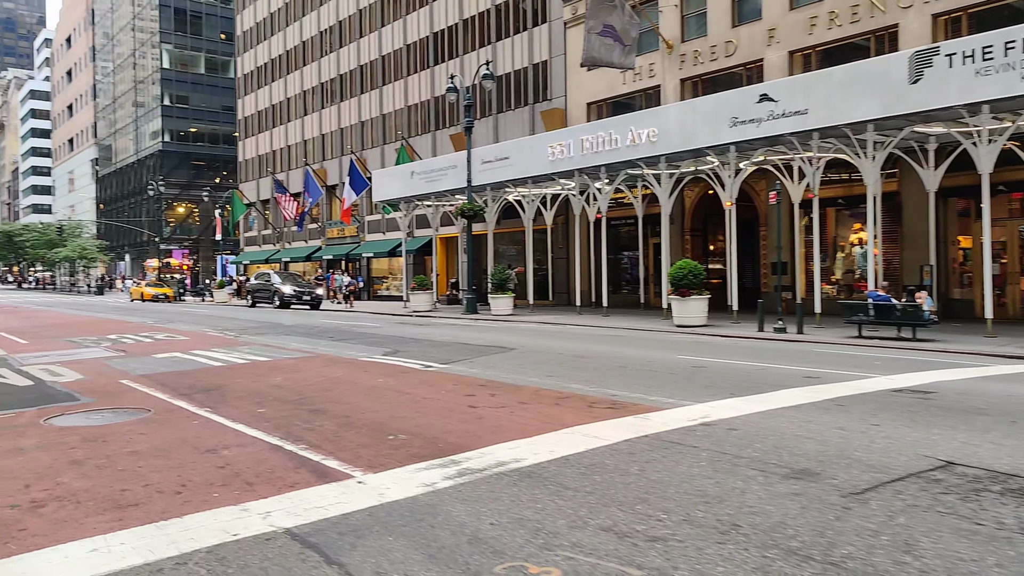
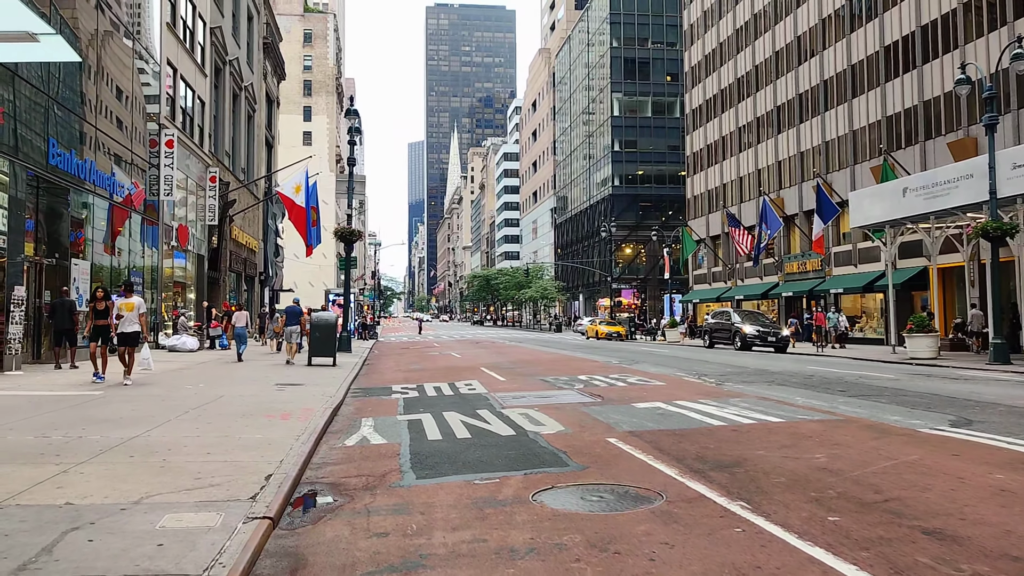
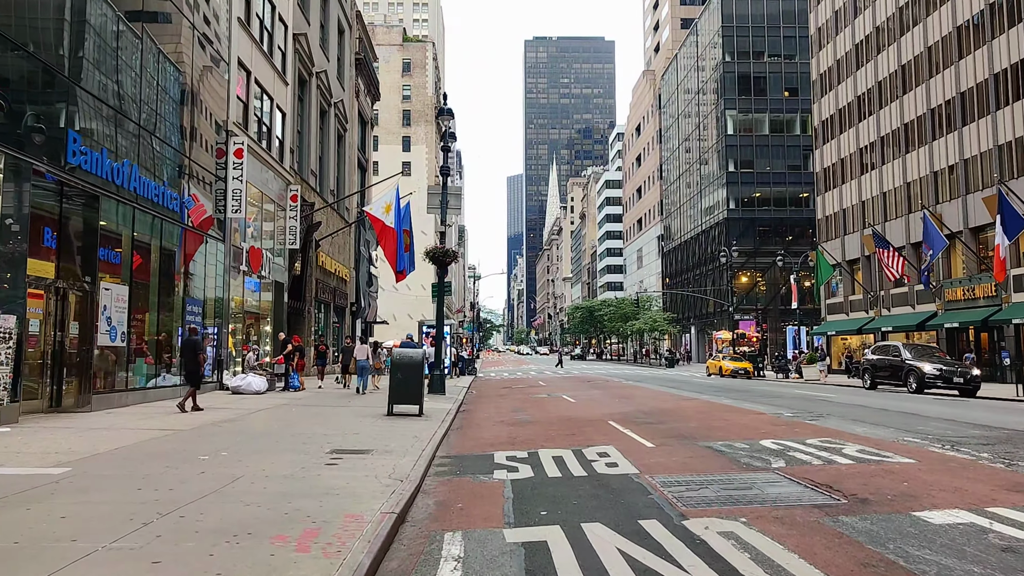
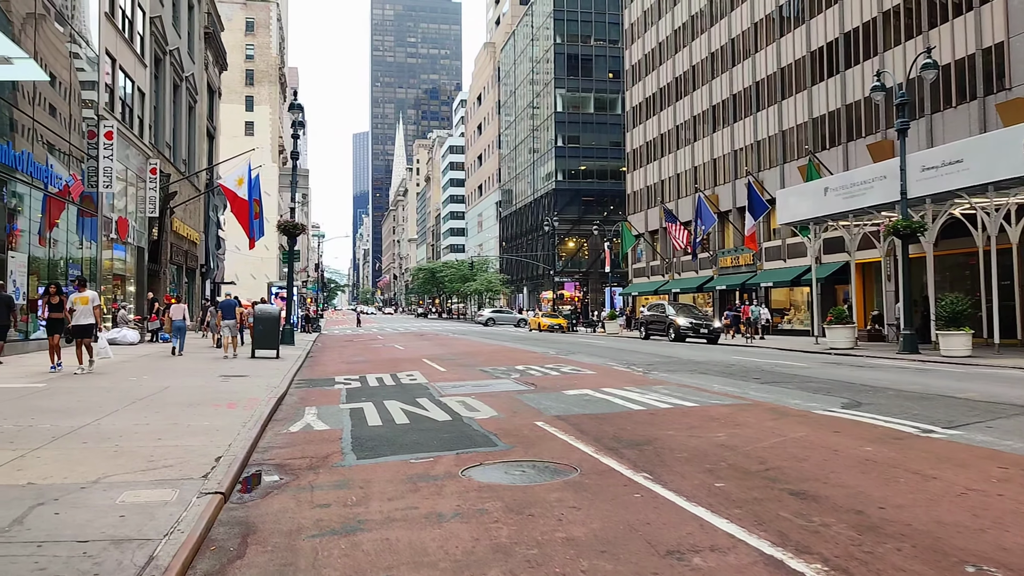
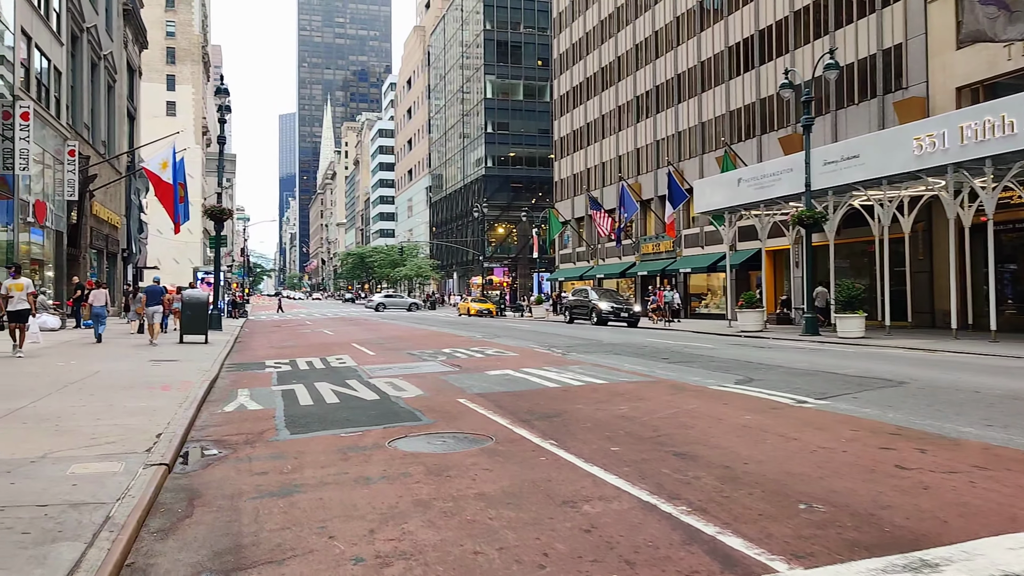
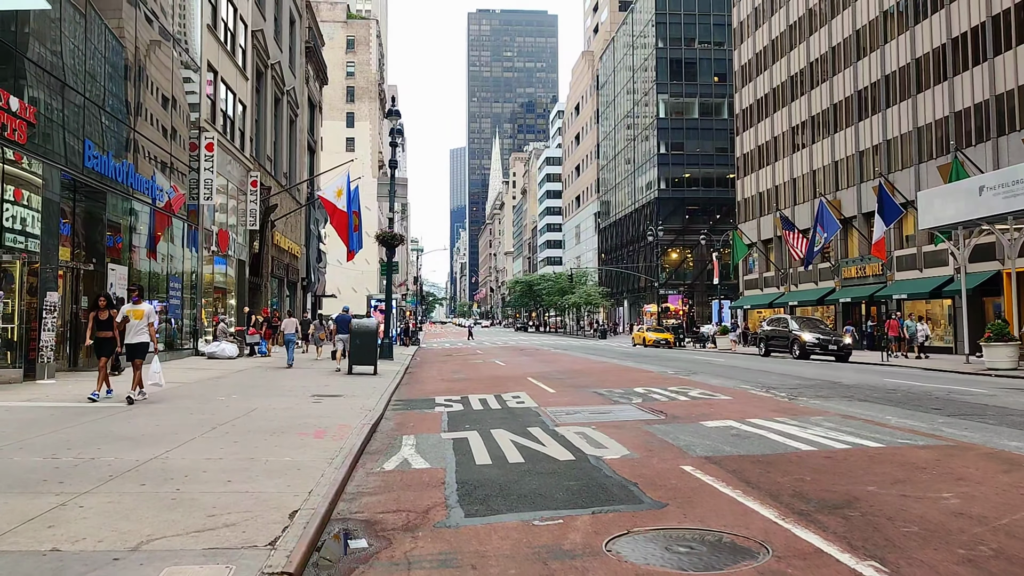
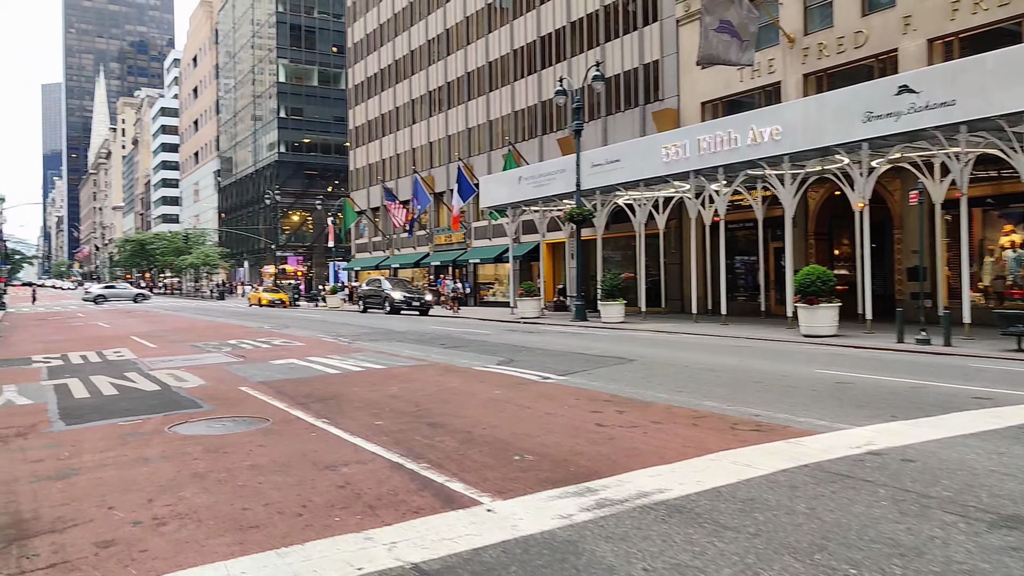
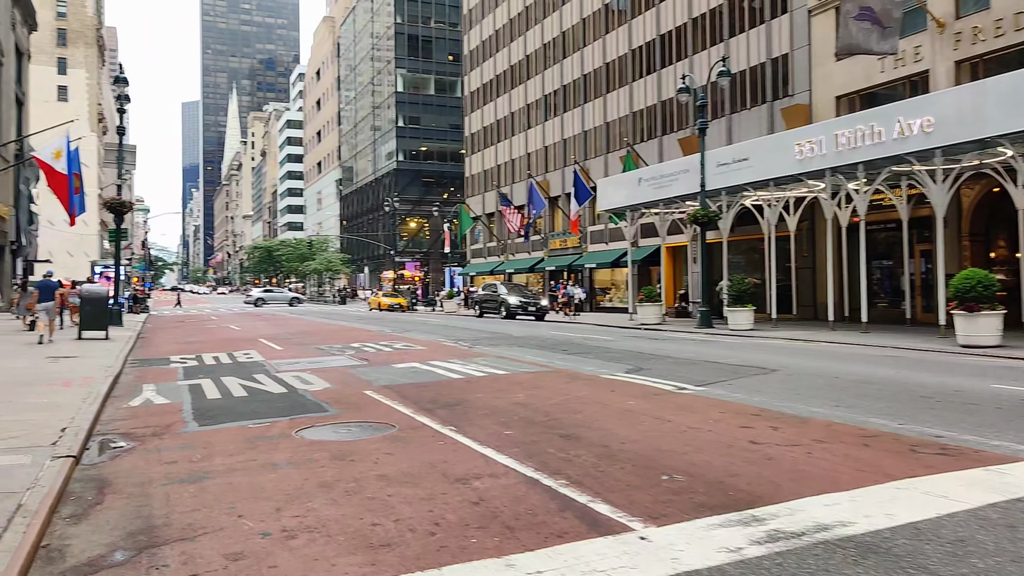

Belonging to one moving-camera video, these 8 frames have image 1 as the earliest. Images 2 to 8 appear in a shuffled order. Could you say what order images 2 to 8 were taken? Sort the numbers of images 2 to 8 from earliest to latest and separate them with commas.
7, 8, 5, 4, 2, 6, 3
